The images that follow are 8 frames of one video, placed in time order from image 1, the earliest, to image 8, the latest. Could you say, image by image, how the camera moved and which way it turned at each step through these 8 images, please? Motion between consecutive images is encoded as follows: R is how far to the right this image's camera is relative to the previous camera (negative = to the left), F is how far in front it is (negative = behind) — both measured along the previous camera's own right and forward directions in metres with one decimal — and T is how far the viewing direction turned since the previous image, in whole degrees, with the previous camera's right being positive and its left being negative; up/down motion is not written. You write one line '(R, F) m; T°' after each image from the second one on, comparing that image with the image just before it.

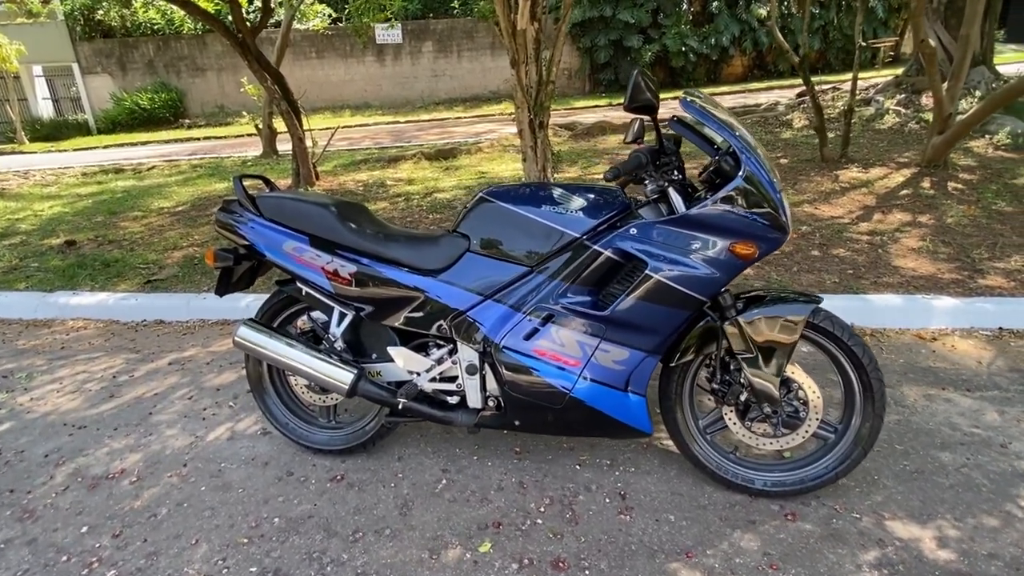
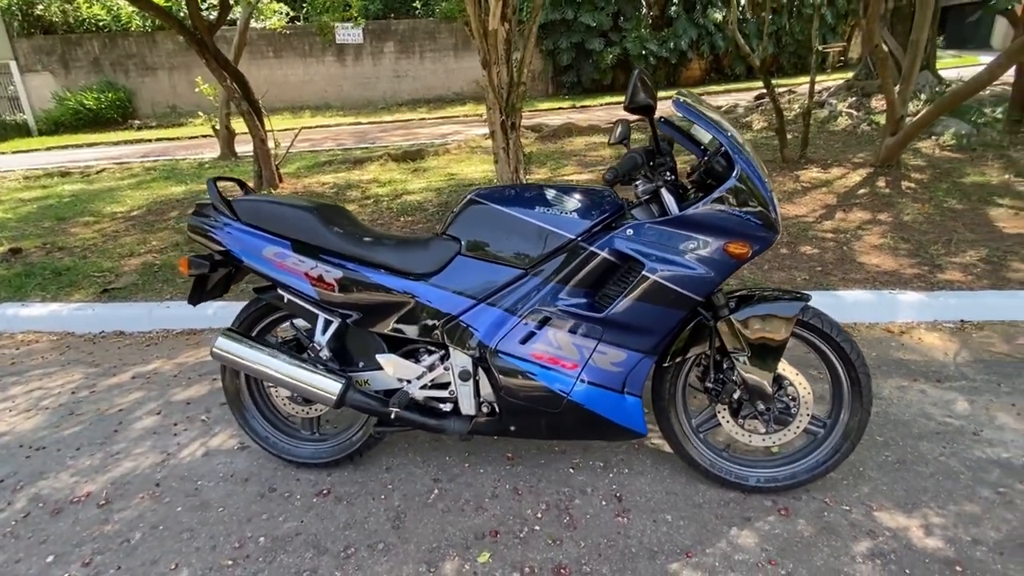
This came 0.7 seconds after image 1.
(-0.1, 0.0) m; +4°
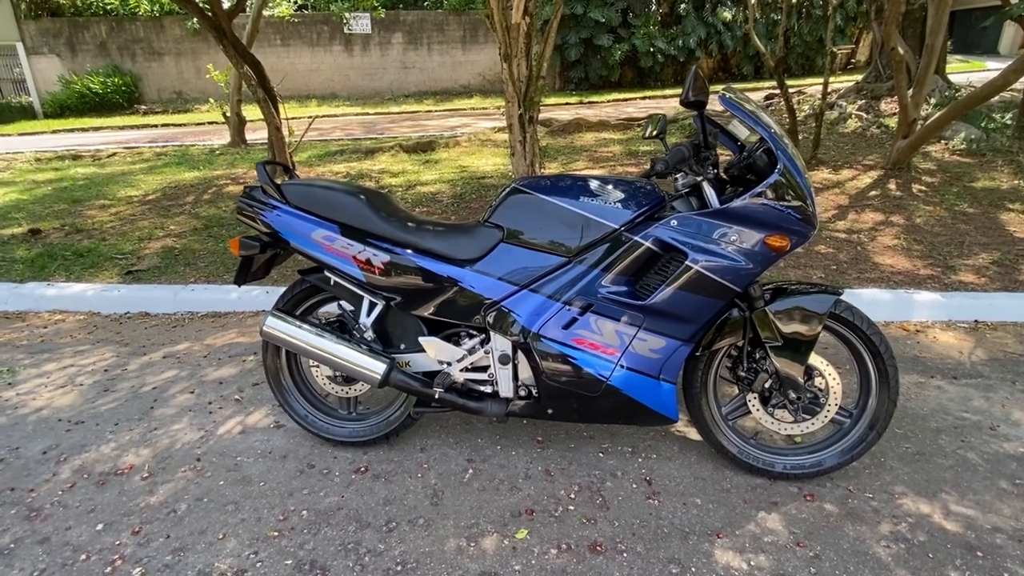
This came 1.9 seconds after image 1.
(-0.2, -0.1) m; 0°
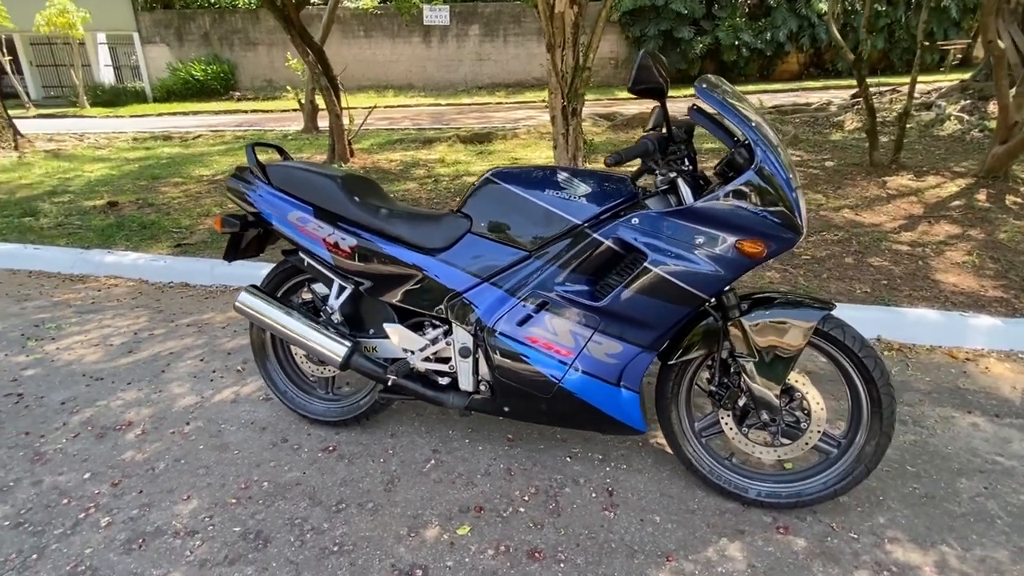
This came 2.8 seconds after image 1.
(+0.5, +0.1) m; -7°
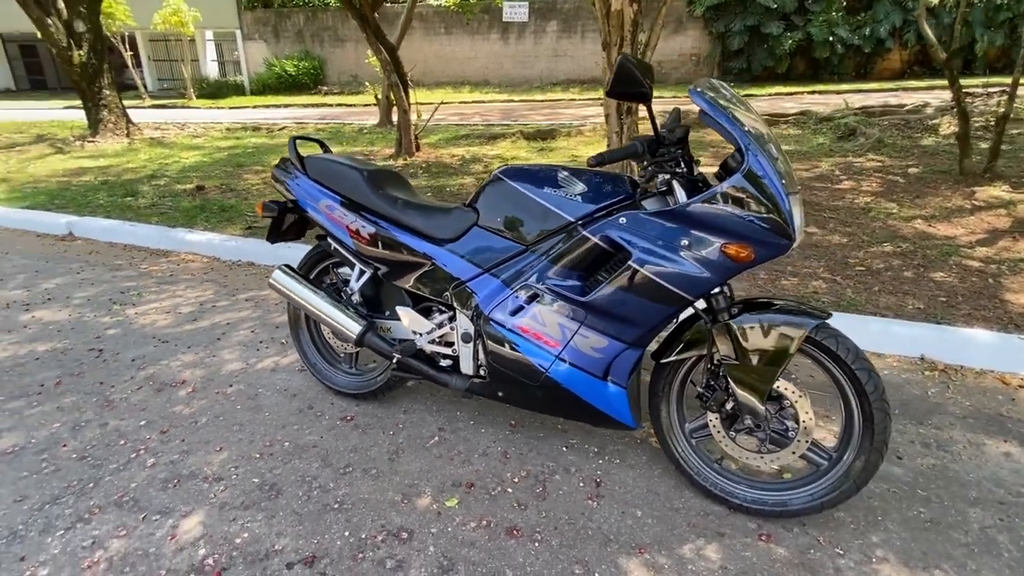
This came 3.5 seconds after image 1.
(+0.3, -0.1) m; -7°
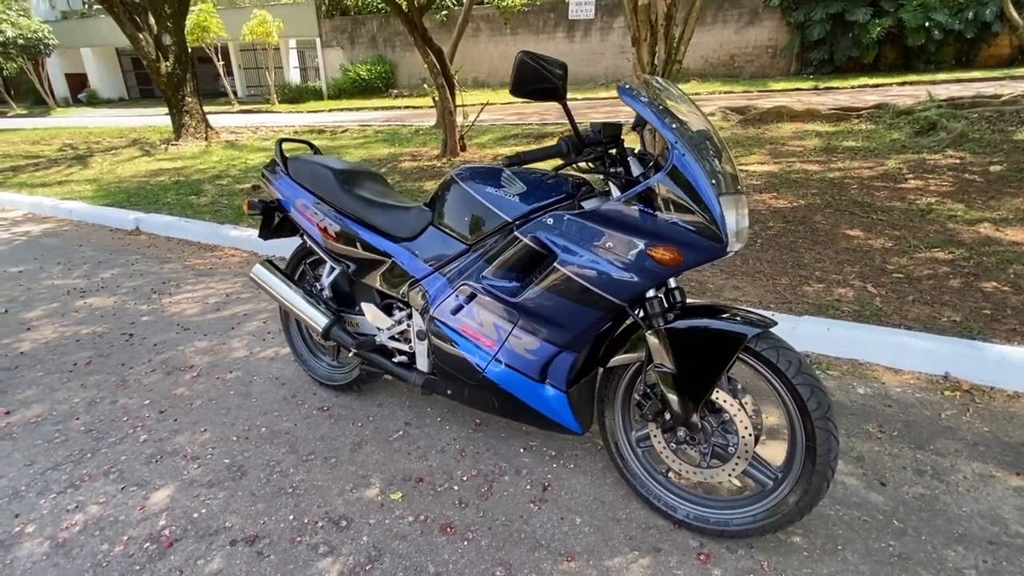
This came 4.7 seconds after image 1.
(+0.6, 0.0) m; -7°
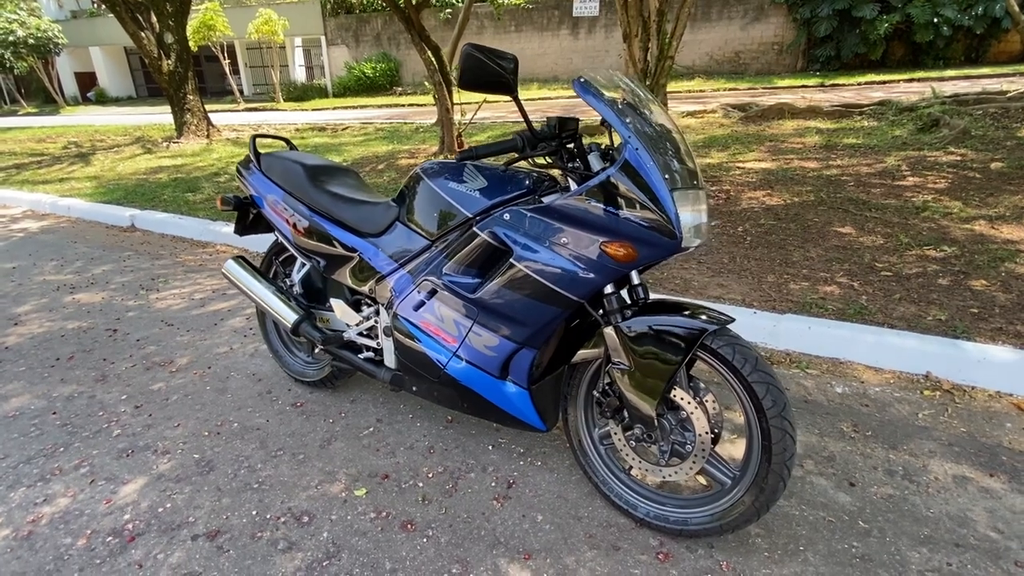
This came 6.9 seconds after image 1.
(+0.2, 0.0) m; -1°
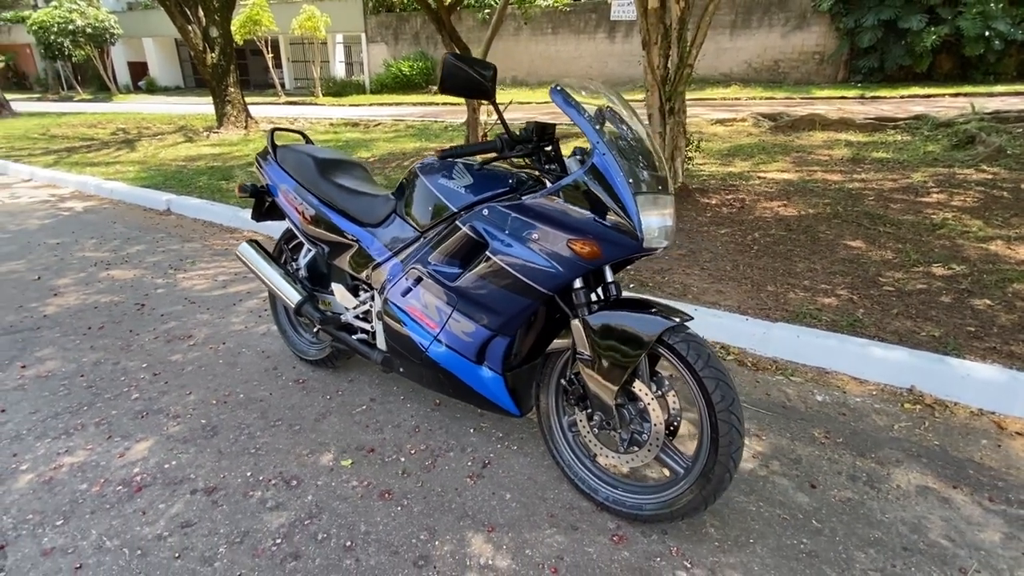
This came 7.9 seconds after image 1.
(+0.2, -0.2) m; -3°
